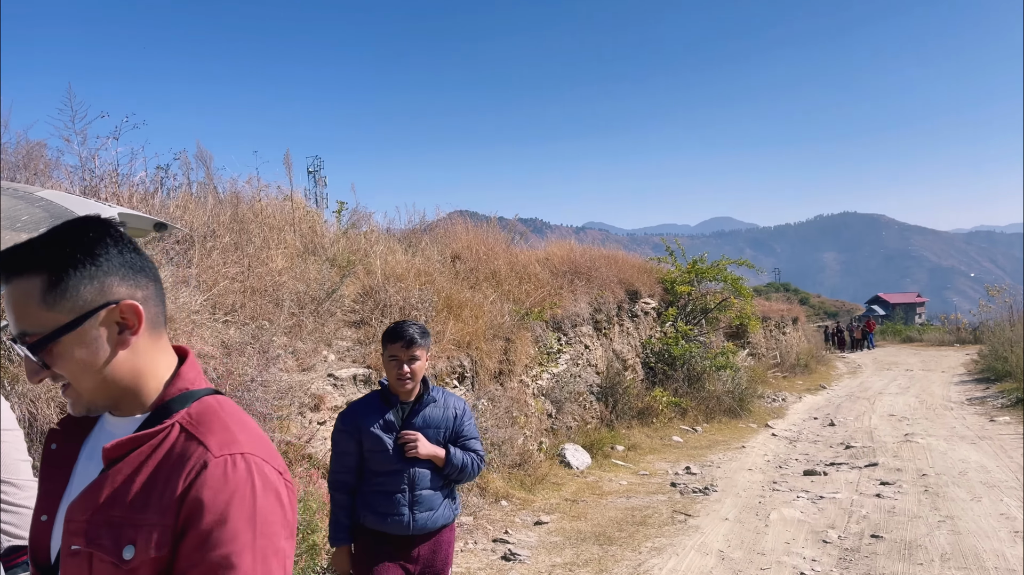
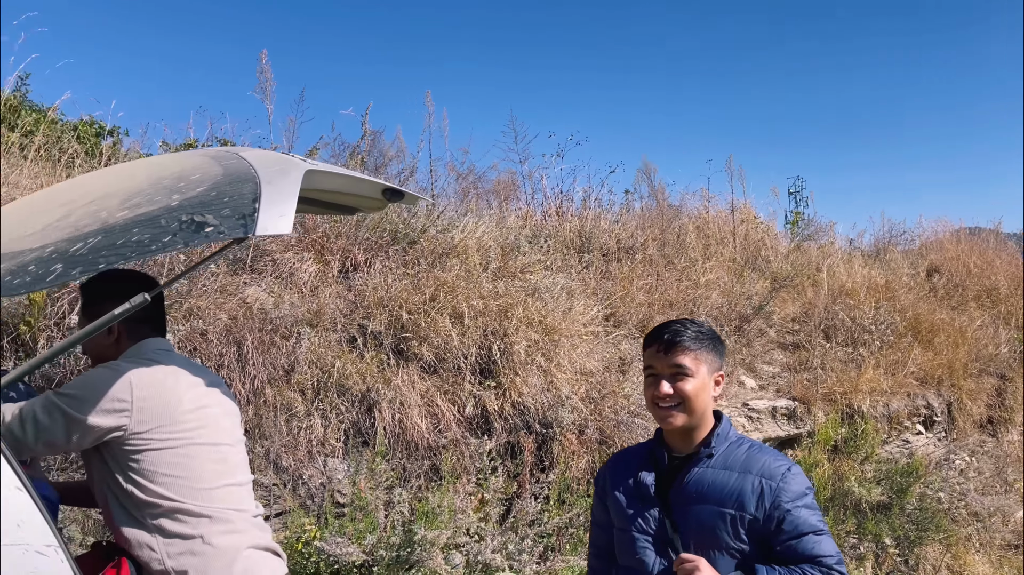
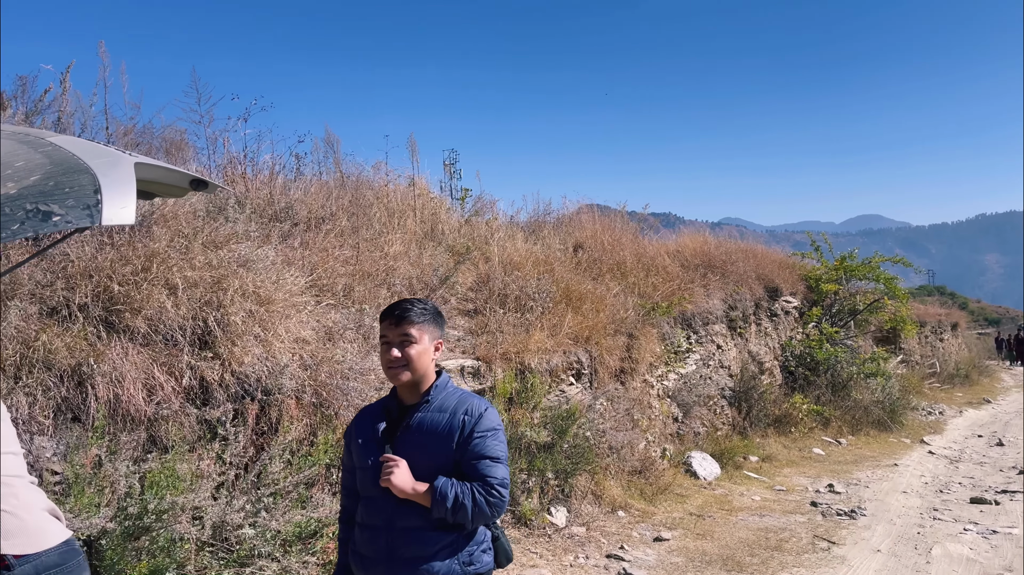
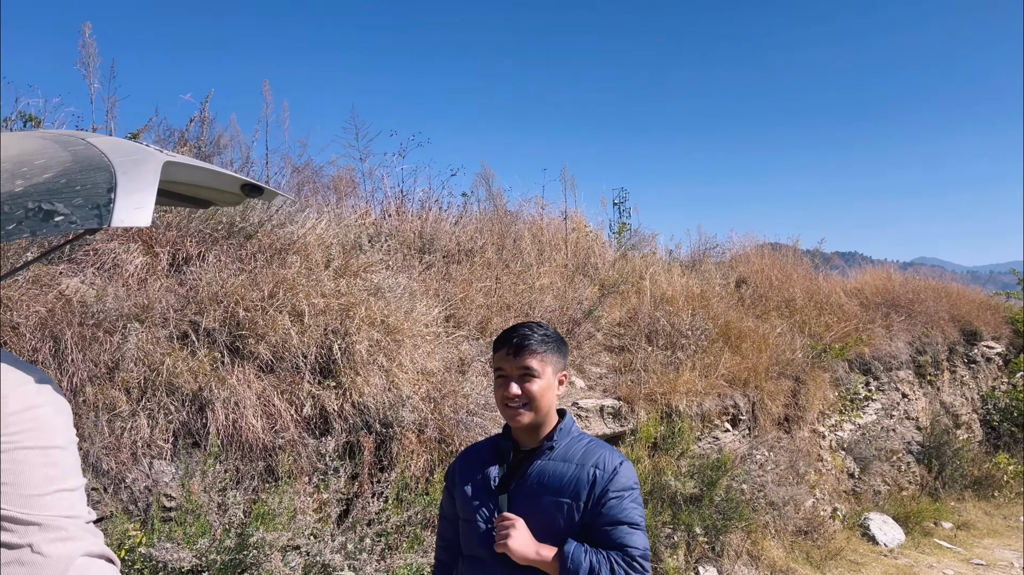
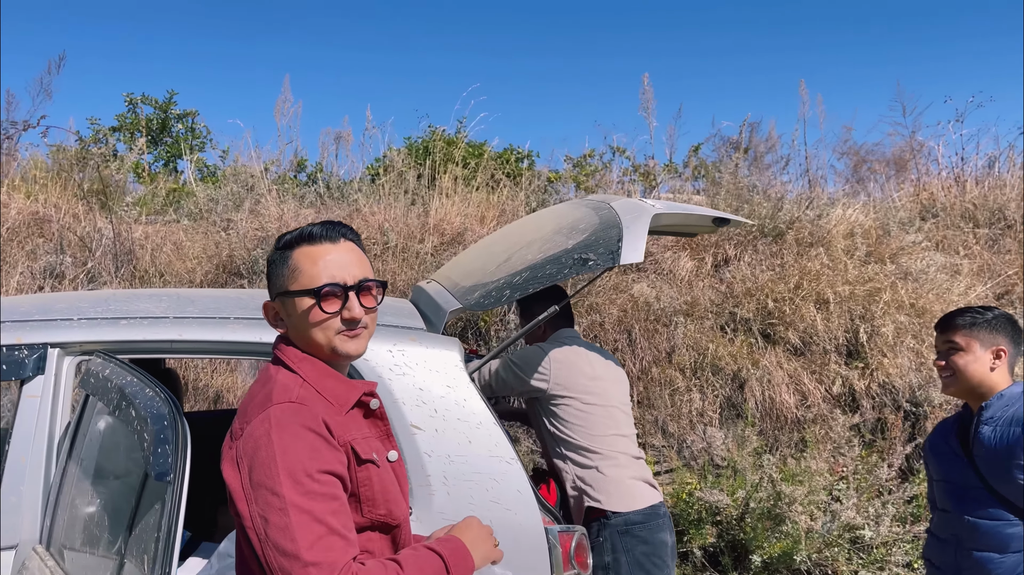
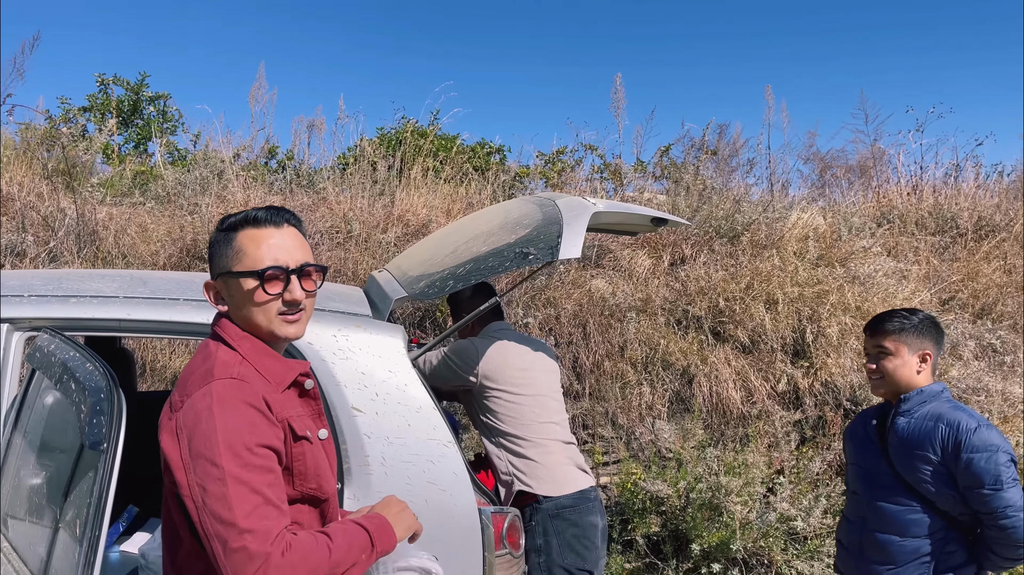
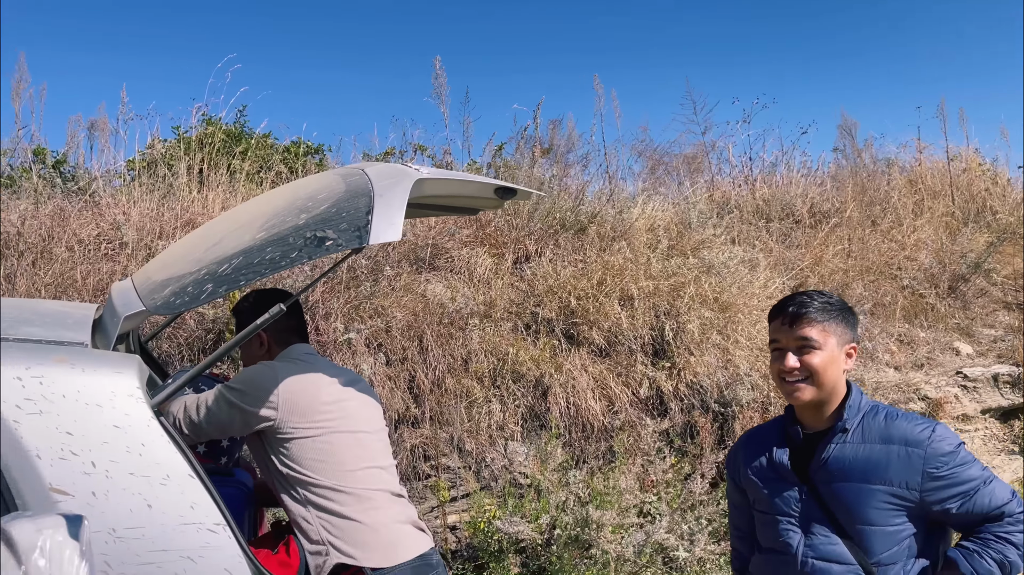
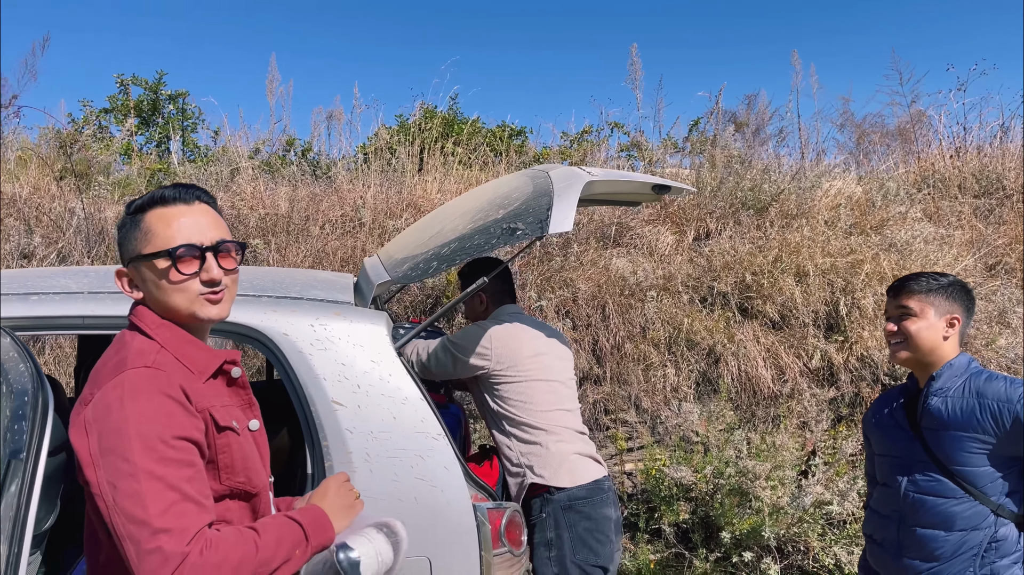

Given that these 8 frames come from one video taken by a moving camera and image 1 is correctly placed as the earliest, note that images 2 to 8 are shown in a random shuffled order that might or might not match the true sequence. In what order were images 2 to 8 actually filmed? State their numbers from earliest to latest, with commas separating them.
3, 4, 2, 7, 8, 5, 6
